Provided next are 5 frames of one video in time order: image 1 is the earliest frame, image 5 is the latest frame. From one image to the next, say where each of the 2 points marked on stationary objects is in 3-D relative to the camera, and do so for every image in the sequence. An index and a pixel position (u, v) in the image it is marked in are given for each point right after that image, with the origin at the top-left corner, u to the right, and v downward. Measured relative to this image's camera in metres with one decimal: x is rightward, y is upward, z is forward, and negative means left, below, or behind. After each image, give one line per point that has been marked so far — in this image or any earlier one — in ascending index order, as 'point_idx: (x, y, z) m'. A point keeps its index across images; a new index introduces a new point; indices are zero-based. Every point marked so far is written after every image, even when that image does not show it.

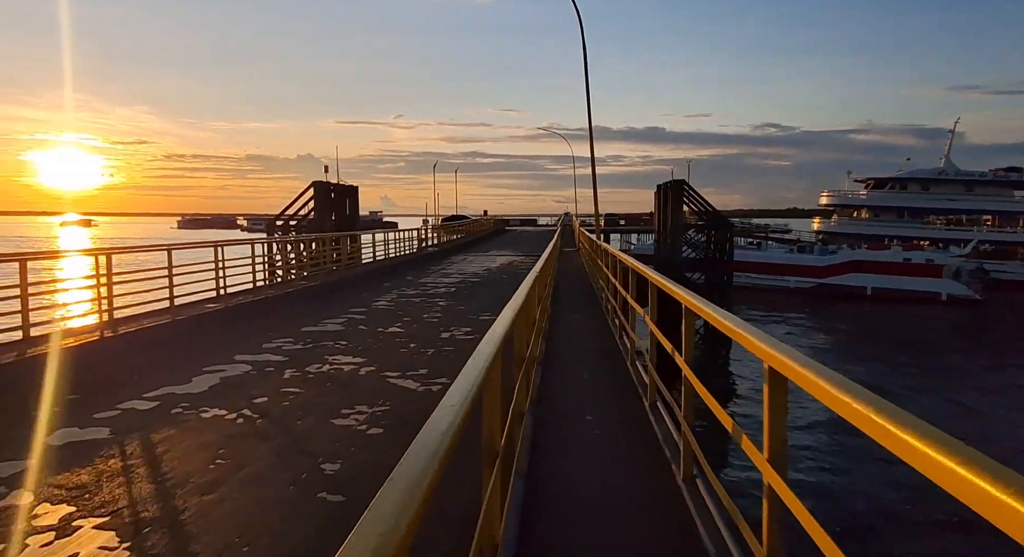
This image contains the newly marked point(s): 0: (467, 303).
0: (-1.2, -0.7, +16.1) m
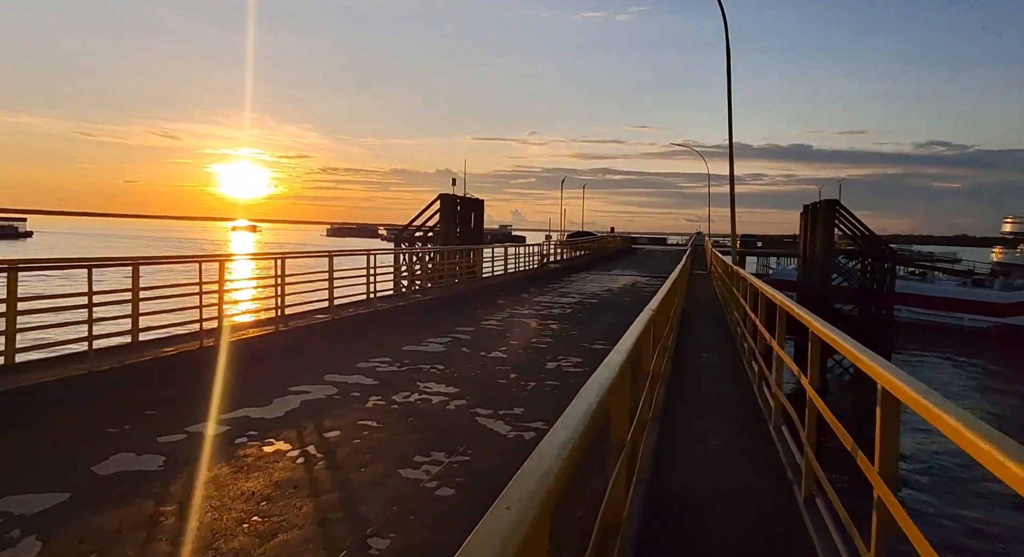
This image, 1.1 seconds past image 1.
0: (+1.7, -1.3, +14.8) m
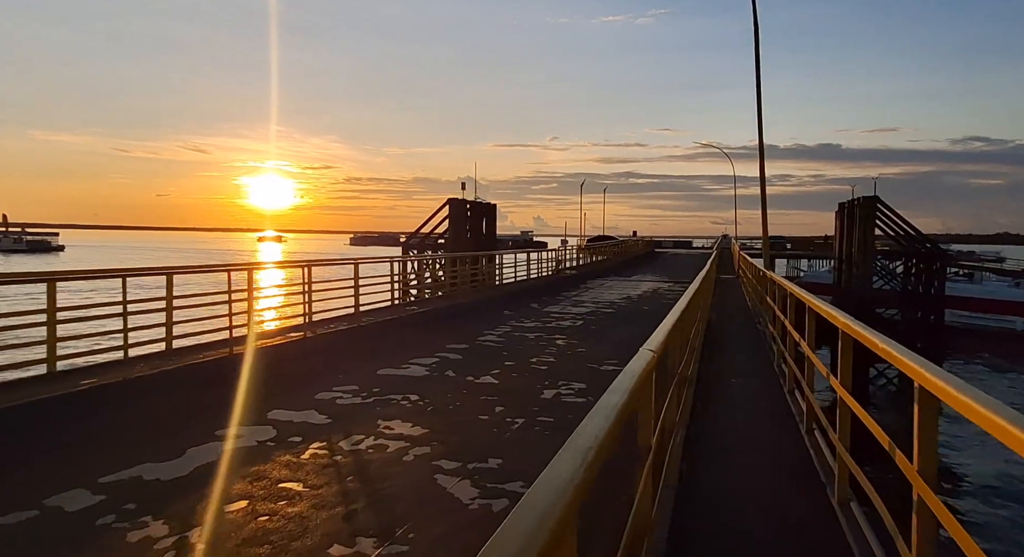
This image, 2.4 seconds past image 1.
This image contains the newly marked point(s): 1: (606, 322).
0: (+1.8, -1.5, +13.0) m
1: (+2.7, -1.2, +16.7) m
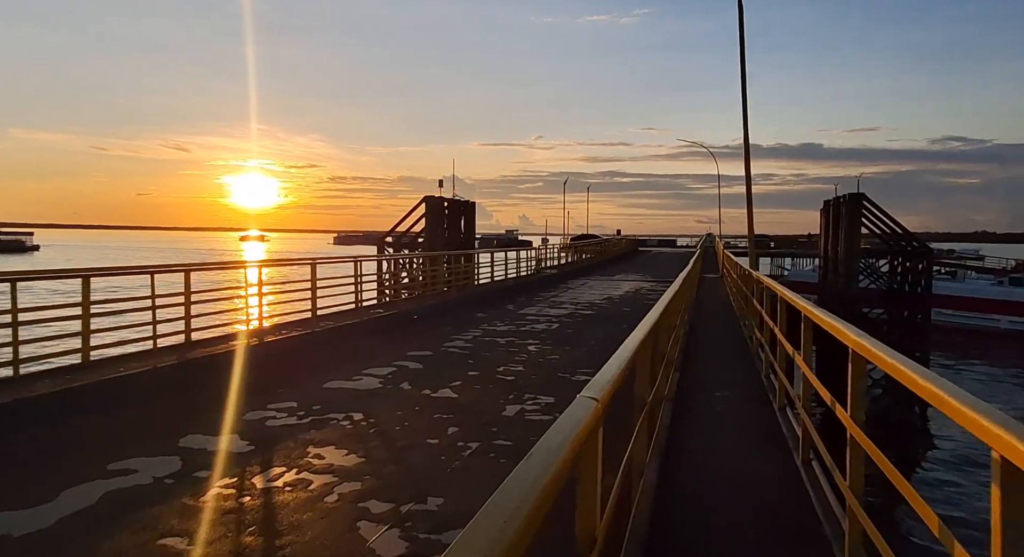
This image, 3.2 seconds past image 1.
0: (+1.1, -1.5, +12.1) m
1: (+1.9, -1.2, +15.8) m
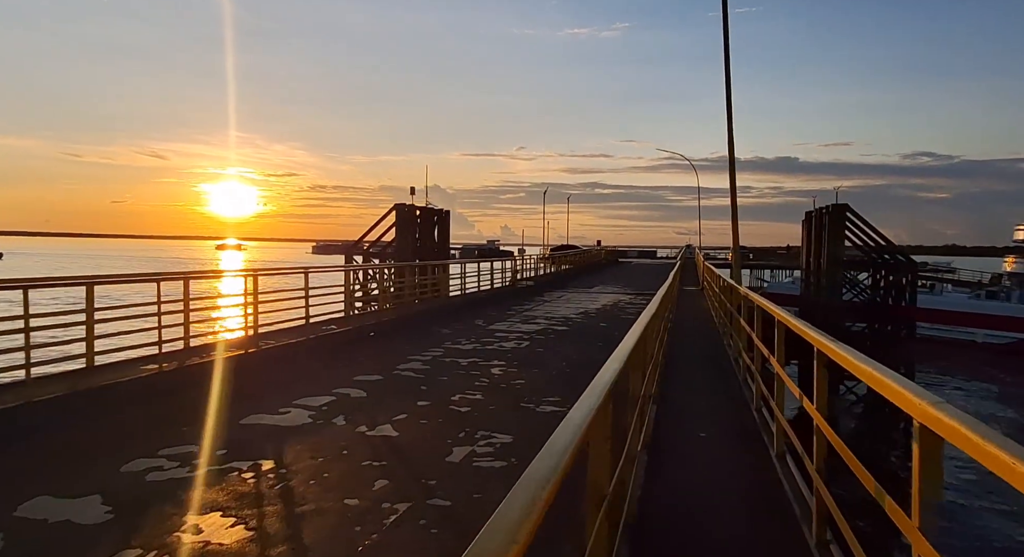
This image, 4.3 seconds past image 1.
0: (+0.4, -1.7, +10.9) m
1: (+1.1, -1.6, +14.6) m
